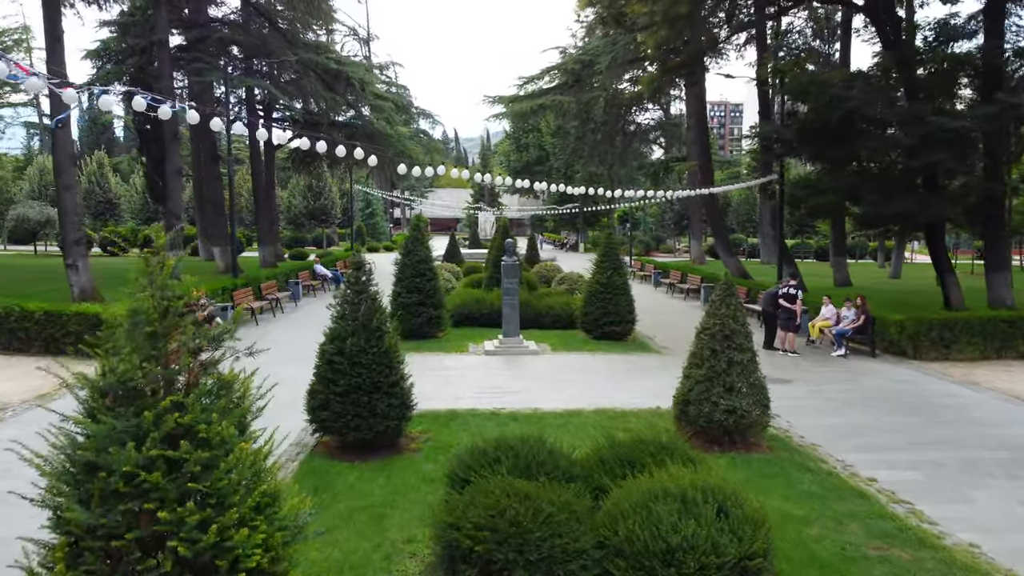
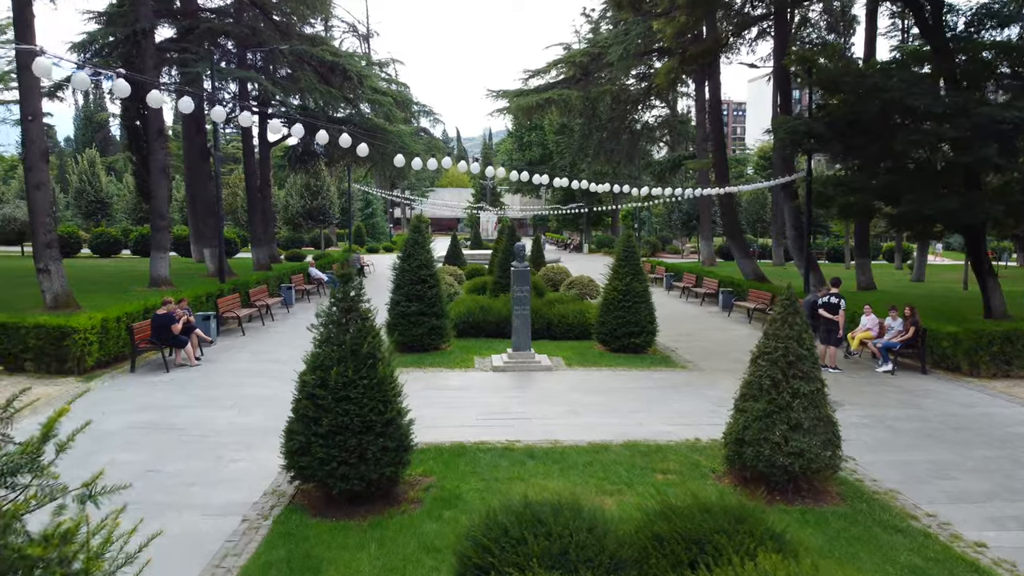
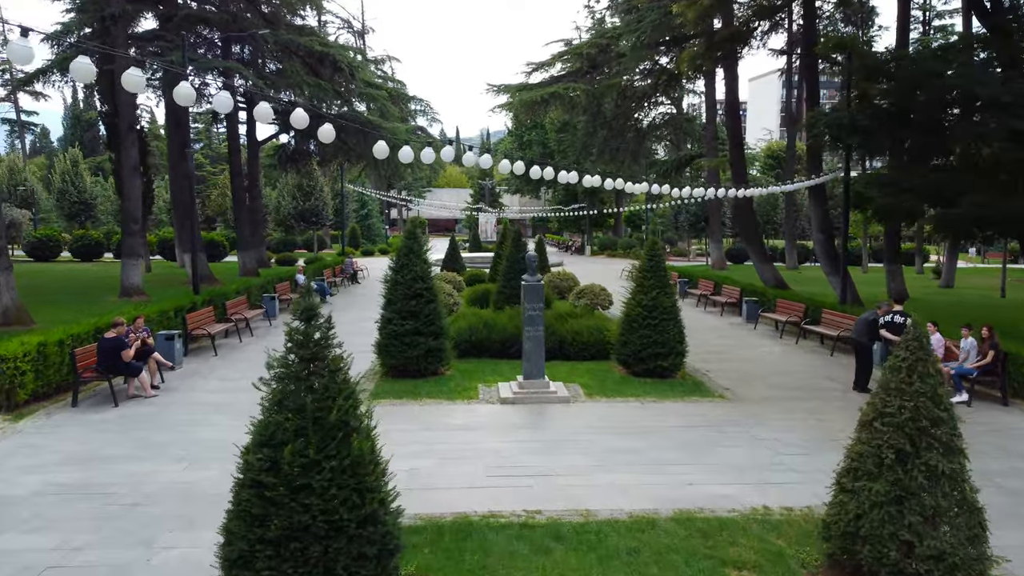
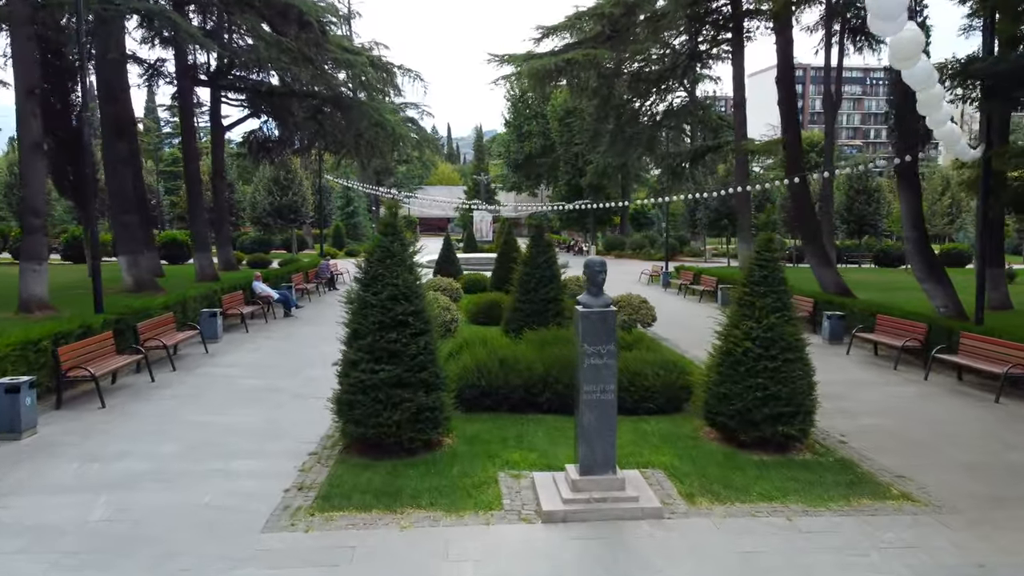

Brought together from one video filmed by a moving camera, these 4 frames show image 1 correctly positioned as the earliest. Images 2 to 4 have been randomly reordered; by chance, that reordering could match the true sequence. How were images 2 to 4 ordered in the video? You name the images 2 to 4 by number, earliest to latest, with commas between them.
2, 3, 4
